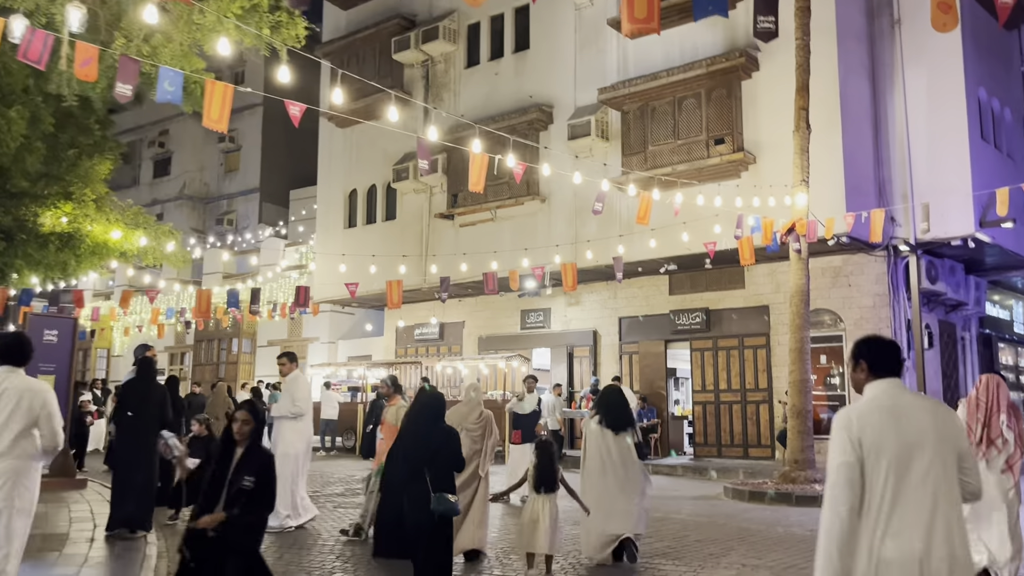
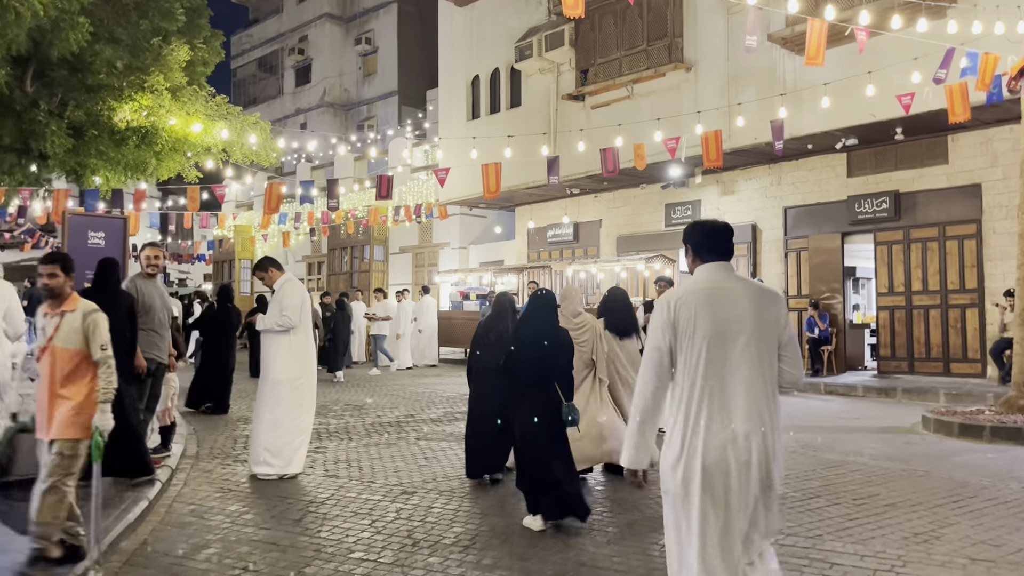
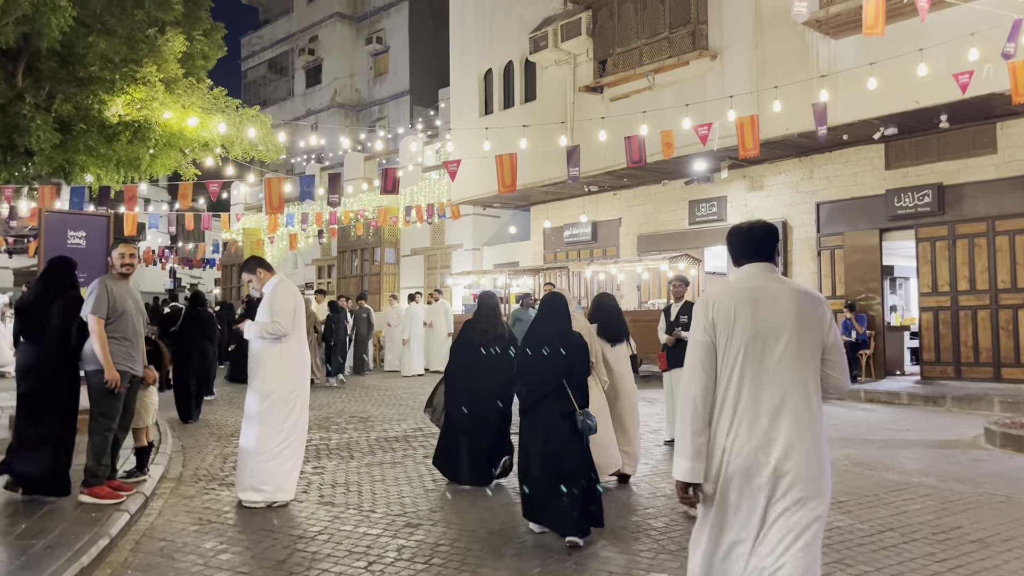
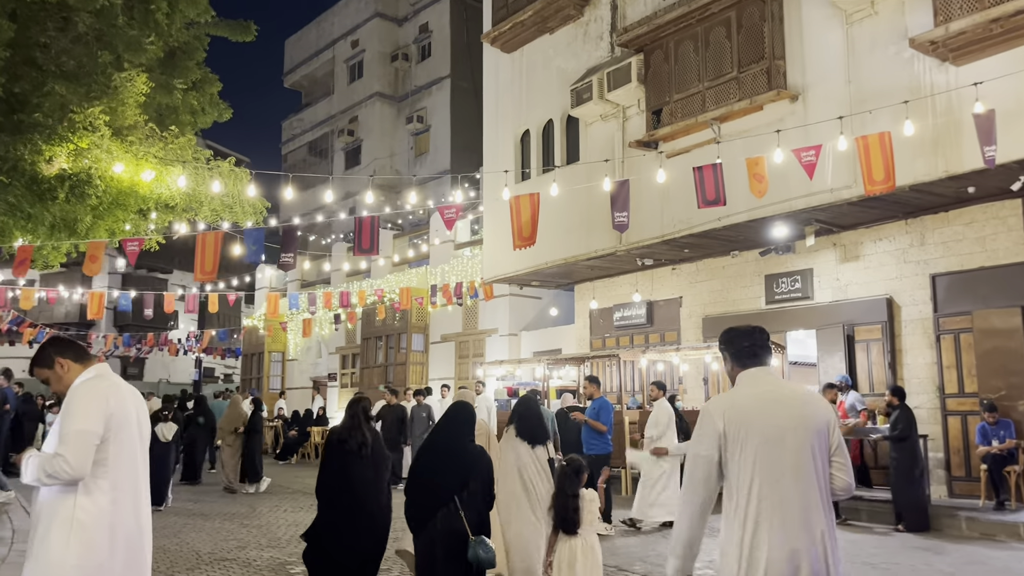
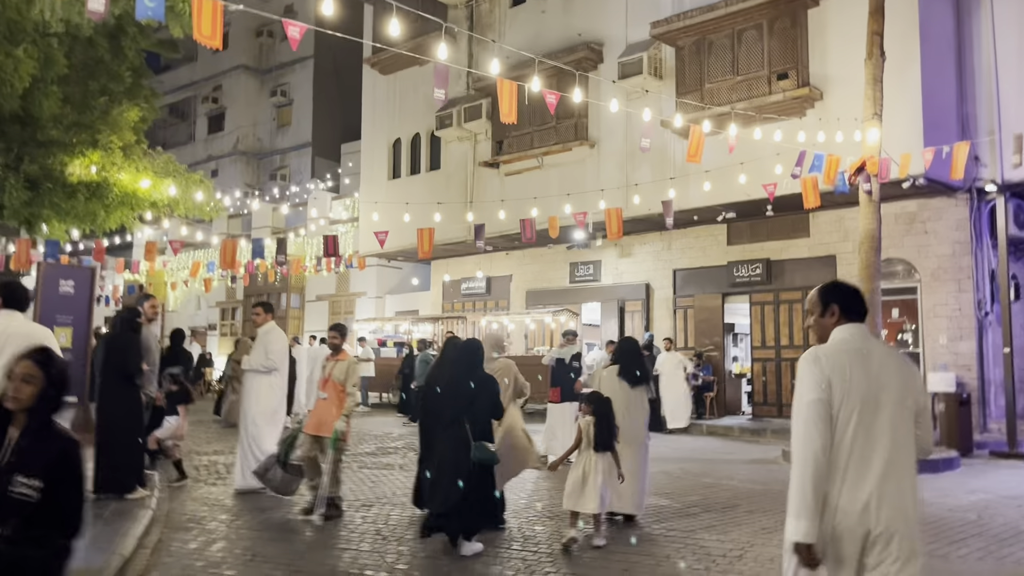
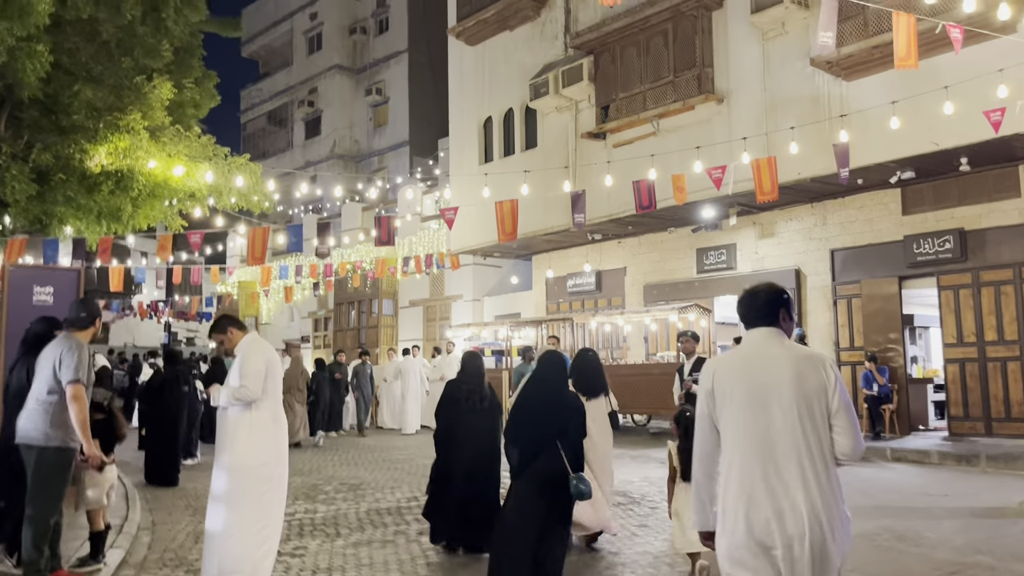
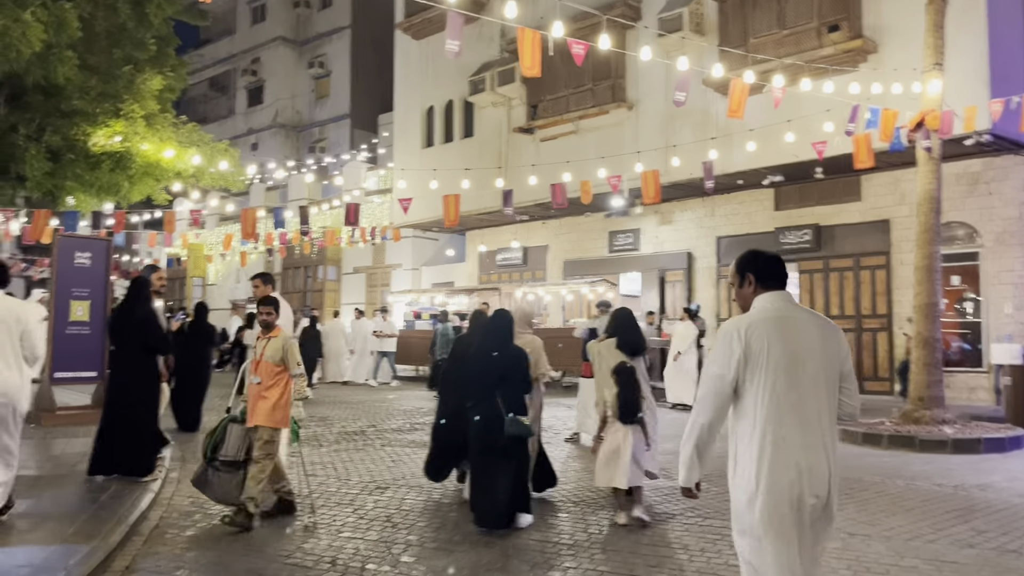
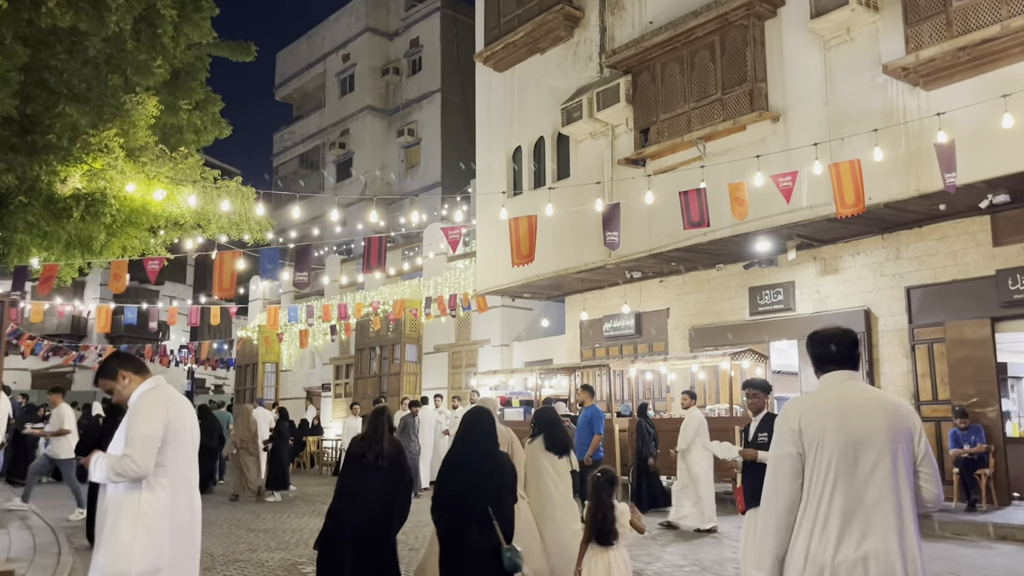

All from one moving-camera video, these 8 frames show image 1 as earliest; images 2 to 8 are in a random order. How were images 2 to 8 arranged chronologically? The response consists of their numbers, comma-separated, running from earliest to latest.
5, 7, 2, 3, 6, 8, 4
